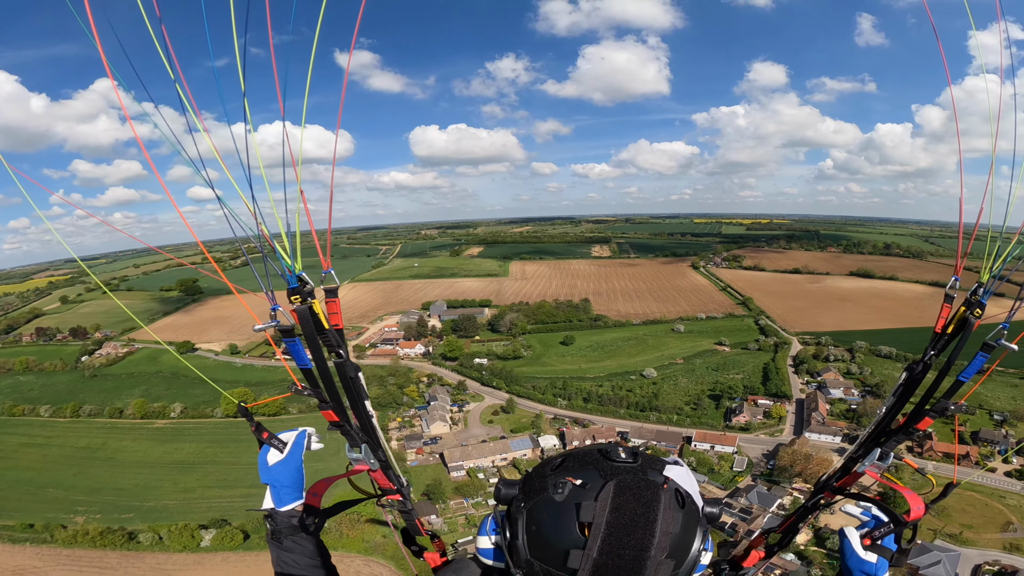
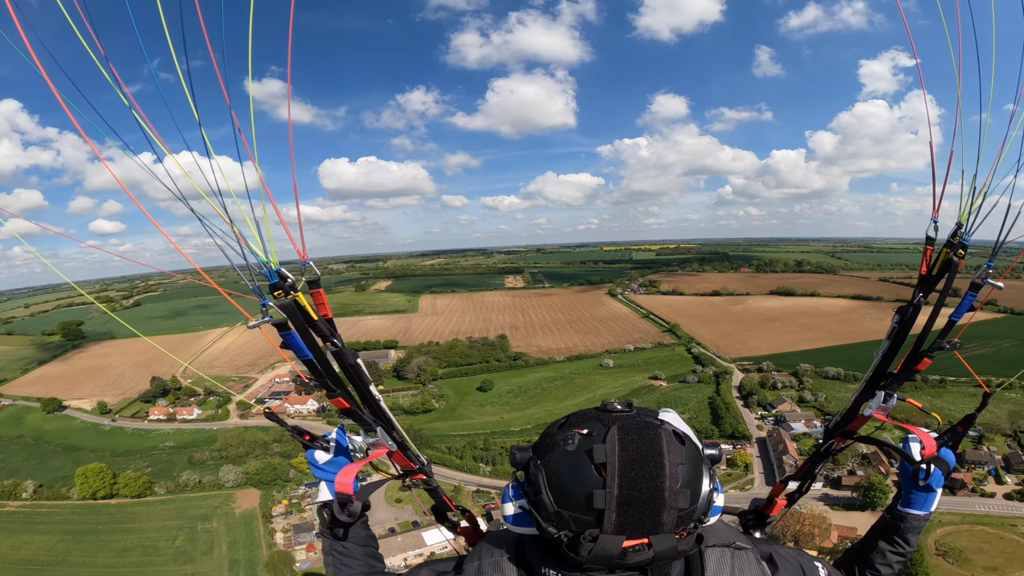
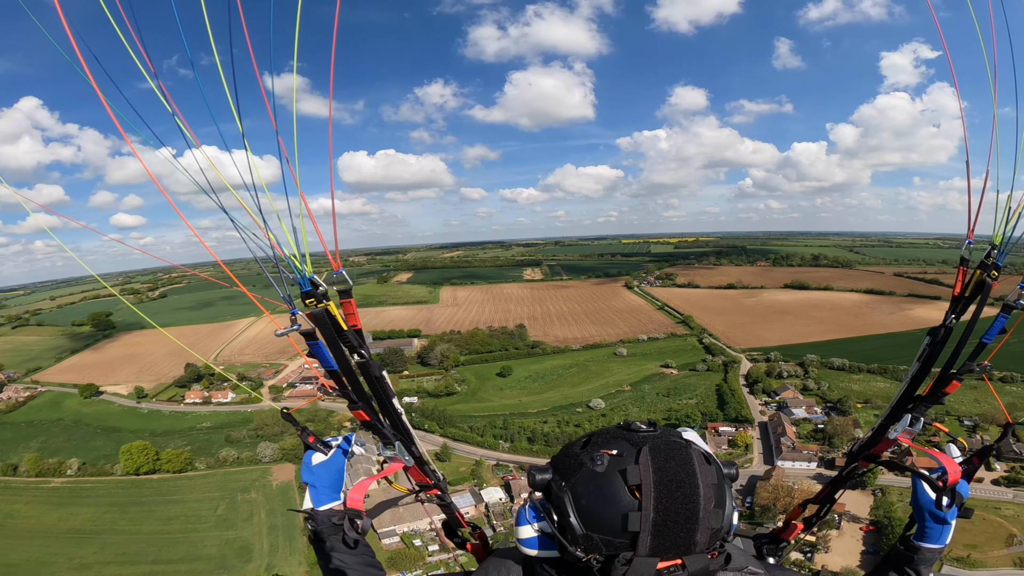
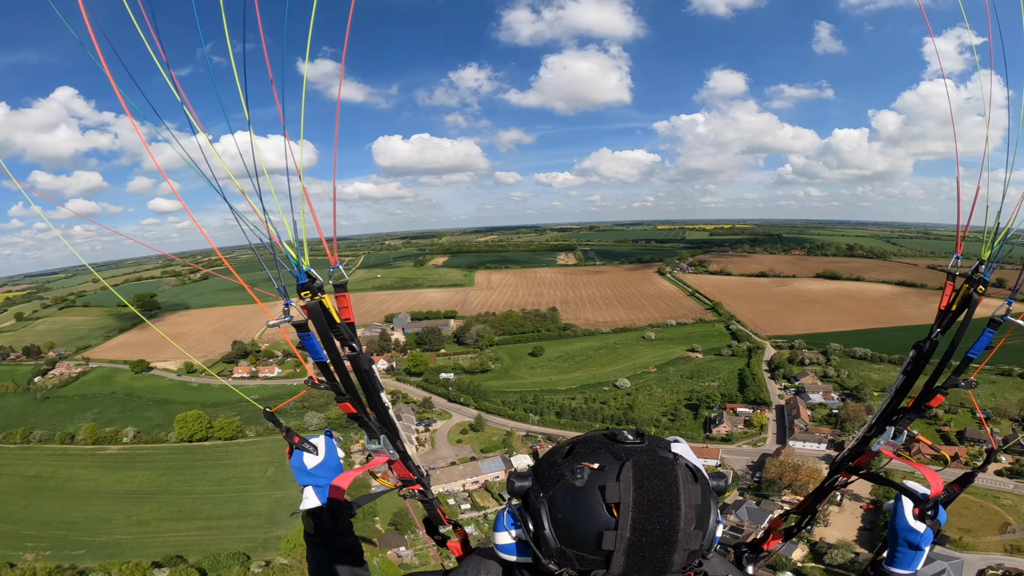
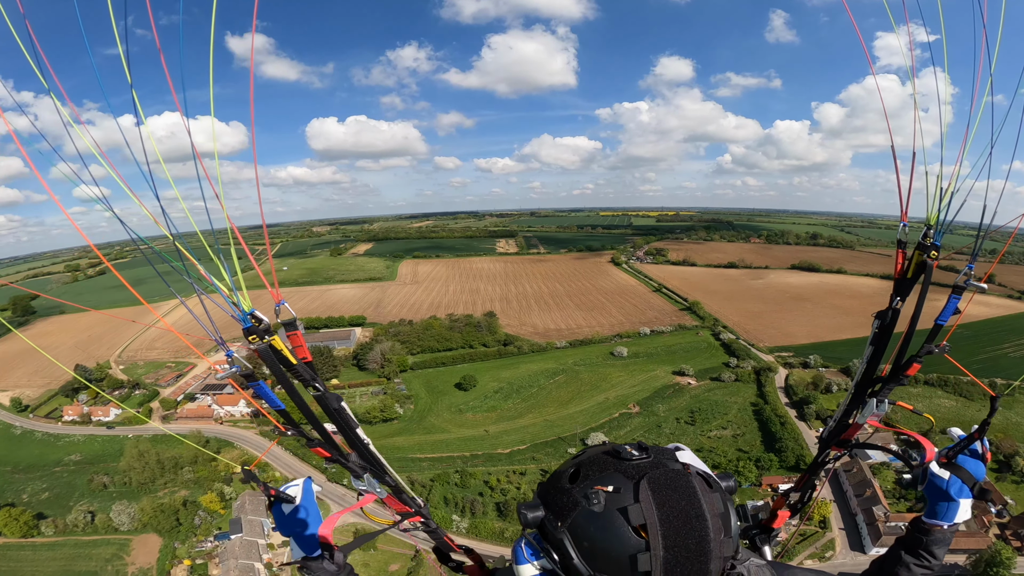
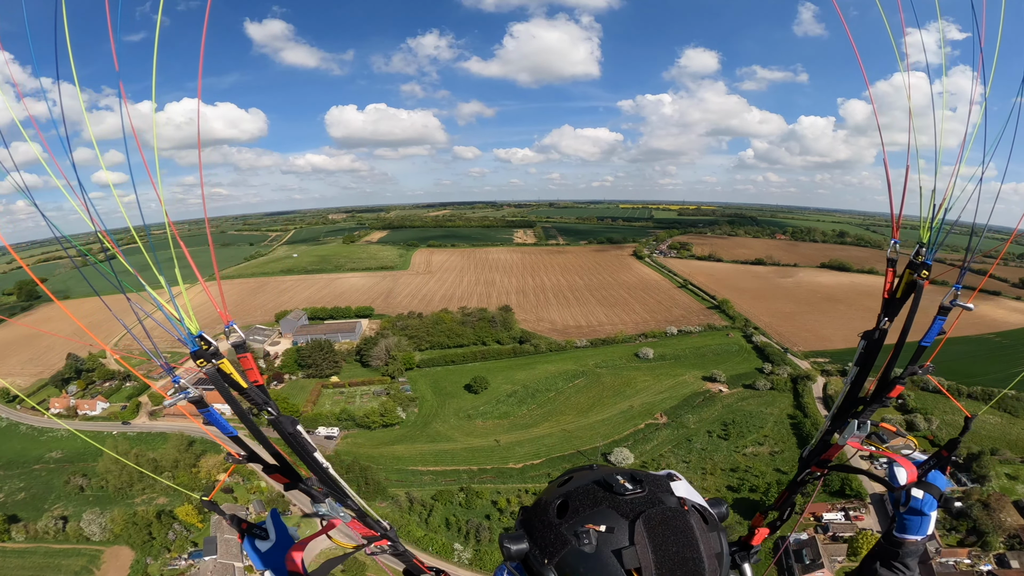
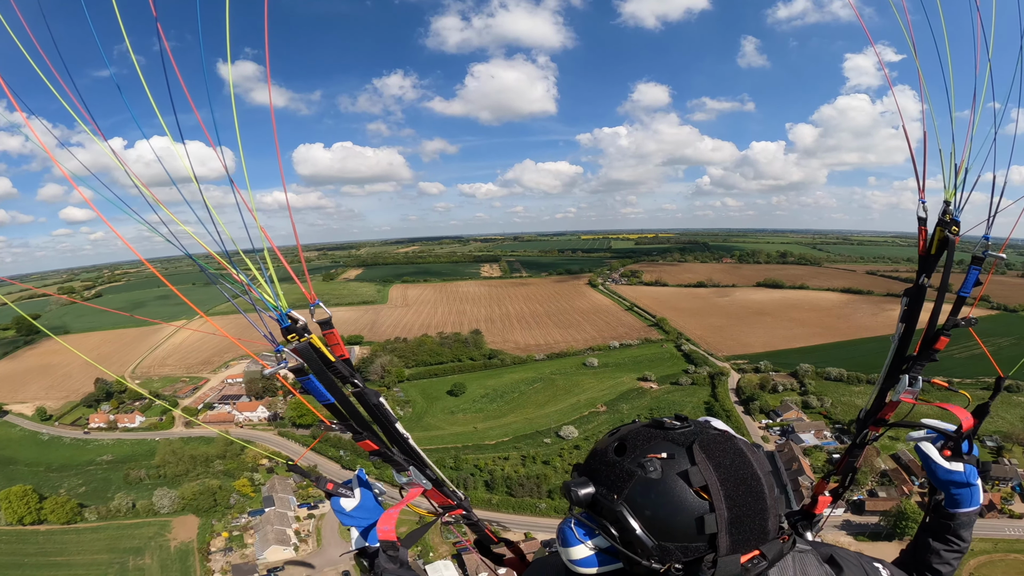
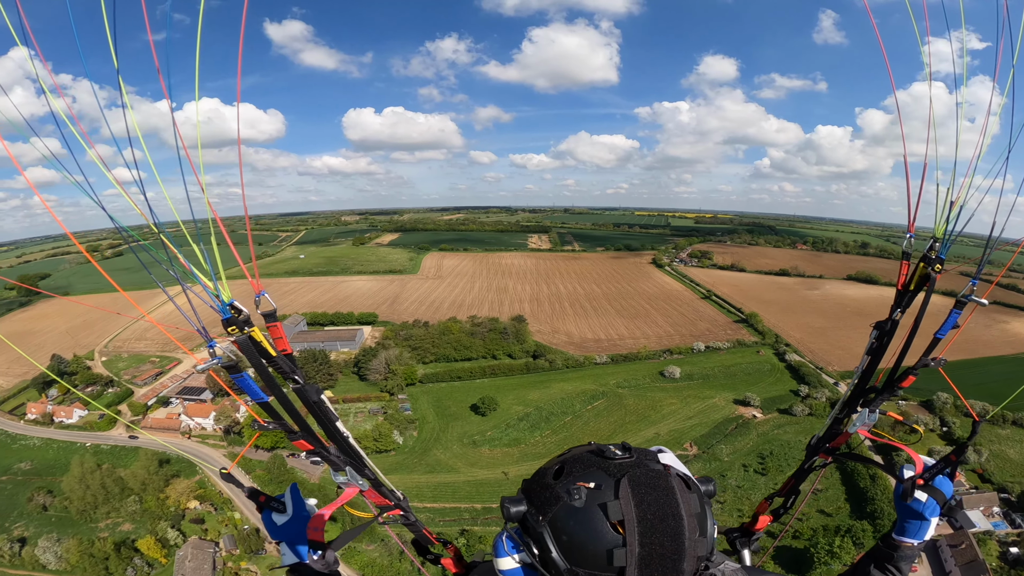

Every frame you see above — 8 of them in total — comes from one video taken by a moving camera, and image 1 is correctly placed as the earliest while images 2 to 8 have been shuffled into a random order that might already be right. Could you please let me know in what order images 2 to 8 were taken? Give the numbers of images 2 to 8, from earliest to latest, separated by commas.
4, 3, 2, 7, 5, 6, 8
